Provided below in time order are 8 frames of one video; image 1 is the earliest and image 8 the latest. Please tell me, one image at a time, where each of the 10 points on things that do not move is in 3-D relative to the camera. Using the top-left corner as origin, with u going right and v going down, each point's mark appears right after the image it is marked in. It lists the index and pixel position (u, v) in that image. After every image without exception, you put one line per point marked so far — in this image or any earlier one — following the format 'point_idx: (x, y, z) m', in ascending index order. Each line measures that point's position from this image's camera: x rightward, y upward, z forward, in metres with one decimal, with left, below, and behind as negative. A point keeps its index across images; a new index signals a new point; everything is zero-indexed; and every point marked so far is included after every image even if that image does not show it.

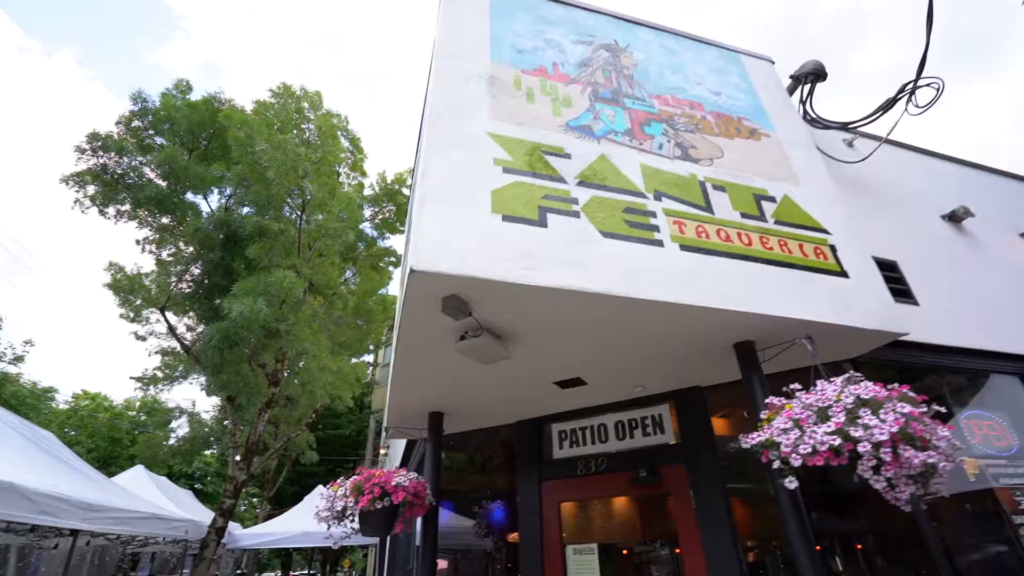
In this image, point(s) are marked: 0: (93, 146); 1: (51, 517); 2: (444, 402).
0: (-7.6, +2.5, +9.0) m
1: (-4.8, -2.4, +5.3) m
2: (-0.6, -1.0, +4.6) m
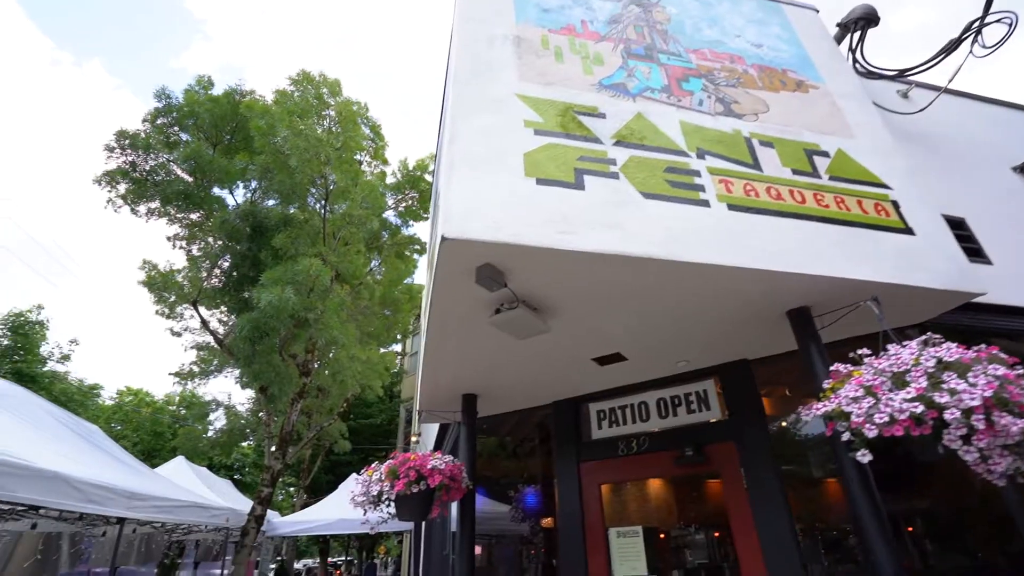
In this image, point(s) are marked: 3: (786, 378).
0: (-7.1, +2.6, +9.1) m
1: (-4.4, -2.3, +5.4) m
2: (-0.3, -0.8, +4.4) m
3: (+2.1, -0.8, +4.1) m
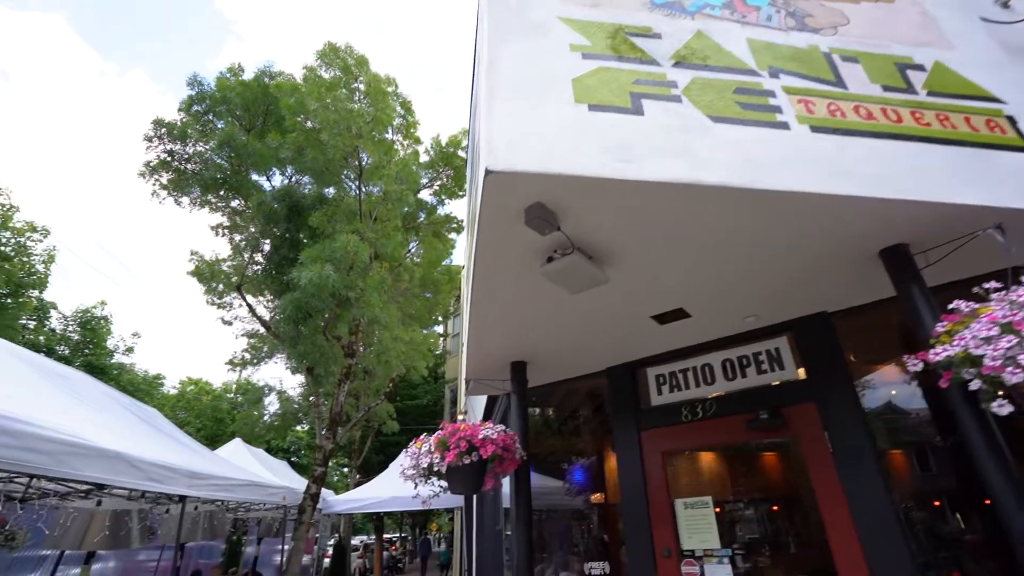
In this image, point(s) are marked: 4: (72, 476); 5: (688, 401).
0: (-6.5, +2.8, +9.2) m
1: (-3.8, -2.1, +5.4) m
2: (+0.1, -0.5, +4.2) m
3: (+2.5, -0.4, +3.7) m
4: (-3.7, -1.6, +4.3) m
5: (+1.5, -1.0, +4.2) m
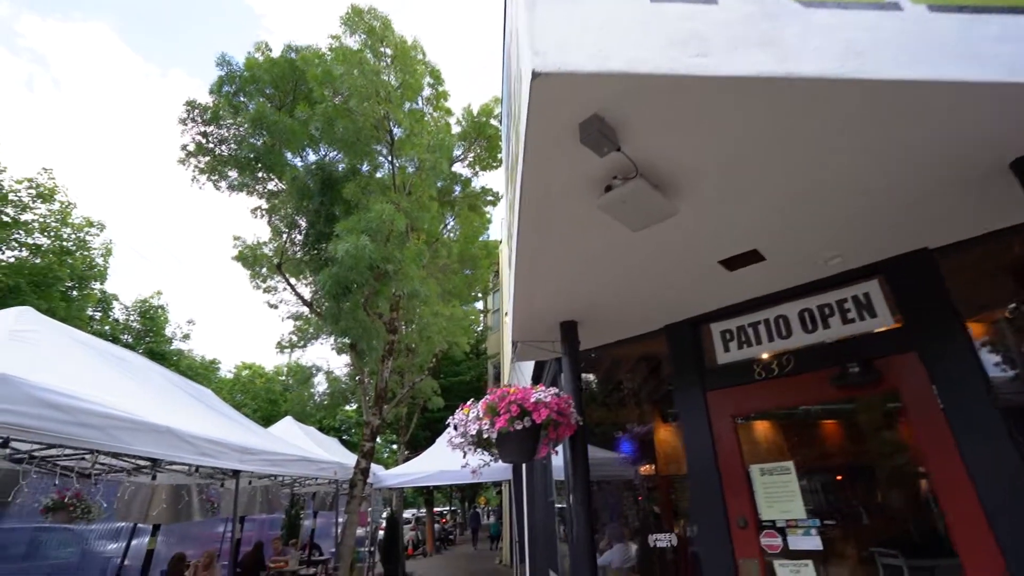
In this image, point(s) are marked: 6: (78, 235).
0: (-5.9, +3.2, +9.2) m
1: (-3.3, -1.9, +5.5) m
2: (+0.5, -0.1, +3.8) m
3: (+2.9, +0.1, +3.1) m
4: (-3.3, -1.4, +4.3) m
5: (+1.9, -0.5, +3.8) m
6: (-15.7, +1.9, +18.2) m
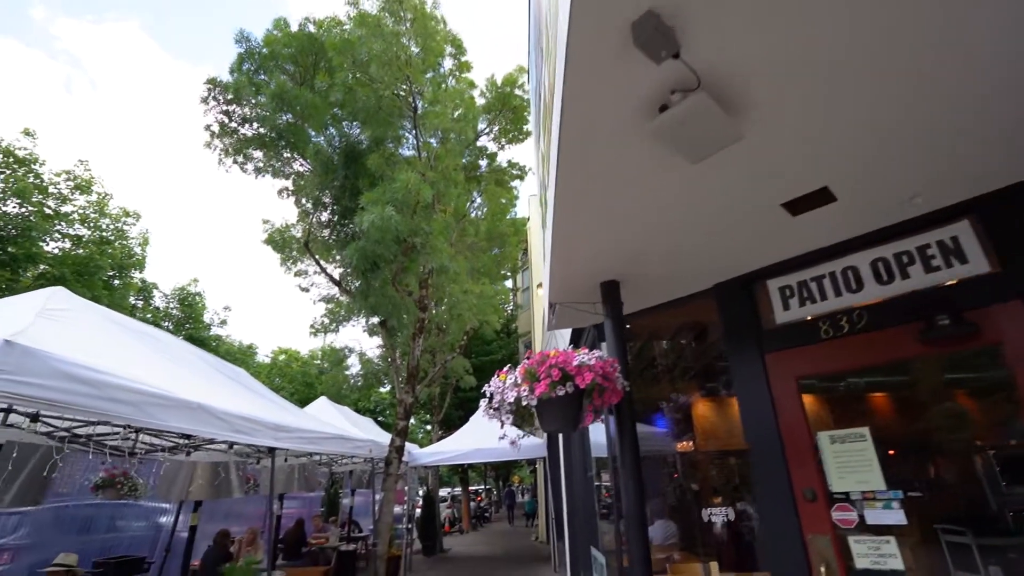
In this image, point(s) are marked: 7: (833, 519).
0: (-5.4, +3.5, +9.1) m
1: (-2.9, -1.6, +5.4) m
2: (+0.8, +0.2, +3.5) m
3: (+3.1, +0.4, +2.7) m
4: (-3.0, -1.2, +4.2) m
5: (+2.1, -0.2, +3.4) m
6: (-14.7, +2.3, +18.7) m
7: (+2.0, -1.4, +3.1) m
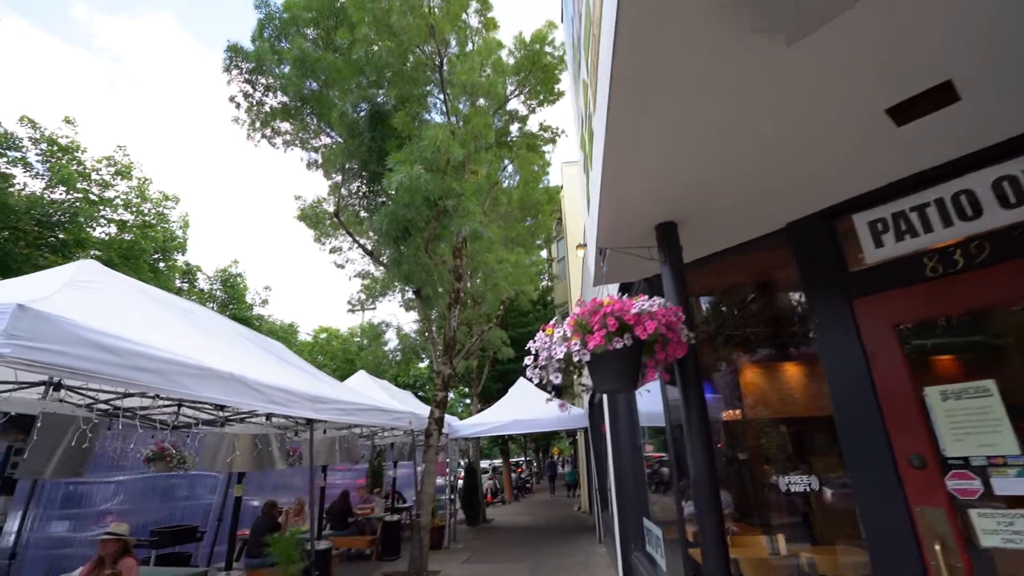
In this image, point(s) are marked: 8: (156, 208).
0: (-4.9, +4.0, +8.9) m
1: (-2.4, -1.2, +5.2) m
2: (+1.0, +0.6, +3.0) m
3: (+3.2, +0.8, +2.0) m
4: (-2.6, -0.9, +4.1) m
5: (+2.4, +0.2, +2.8) m
6: (-13.5, +3.0, +19.1) m
7: (+2.3, -1.1, +2.6) m
8: (-13.5, +3.1, +19.0) m
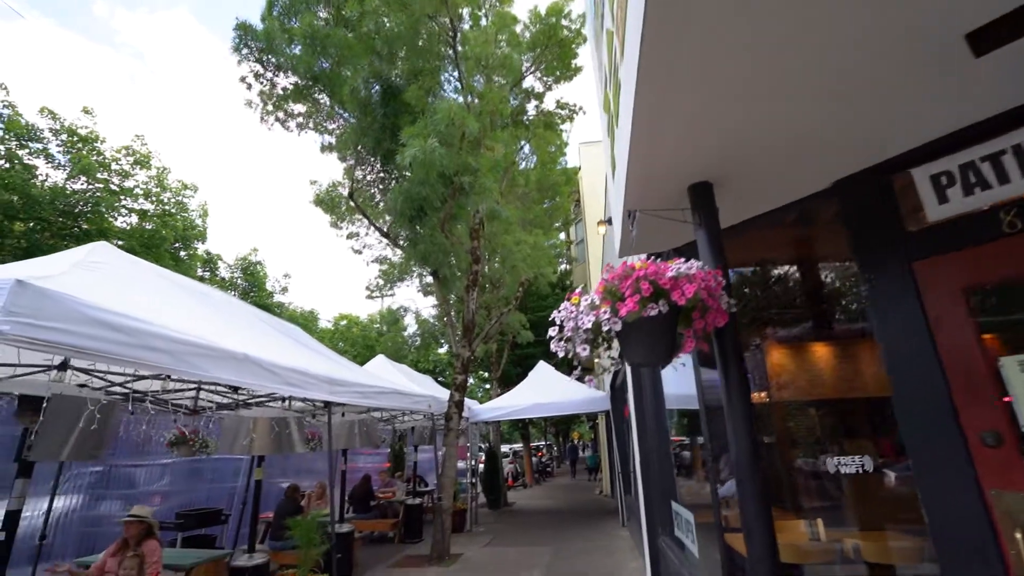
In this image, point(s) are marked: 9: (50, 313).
0: (-4.6, +4.2, +8.7) m
1: (-2.2, -1.0, +5.1) m
2: (+1.1, +0.8, +2.7) m
3: (+3.3, +1.0, +1.6) m
4: (-2.4, -0.7, +3.9) m
5: (+2.5, +0.4, +2.5) m
6: (-12.9, +3.4, +19.2) m
7: (+2.4, -0.8, +2.3) m
8: (-12.8, +3.5, +19.1) m
9: (-2.8, -0.2, +3.1) m
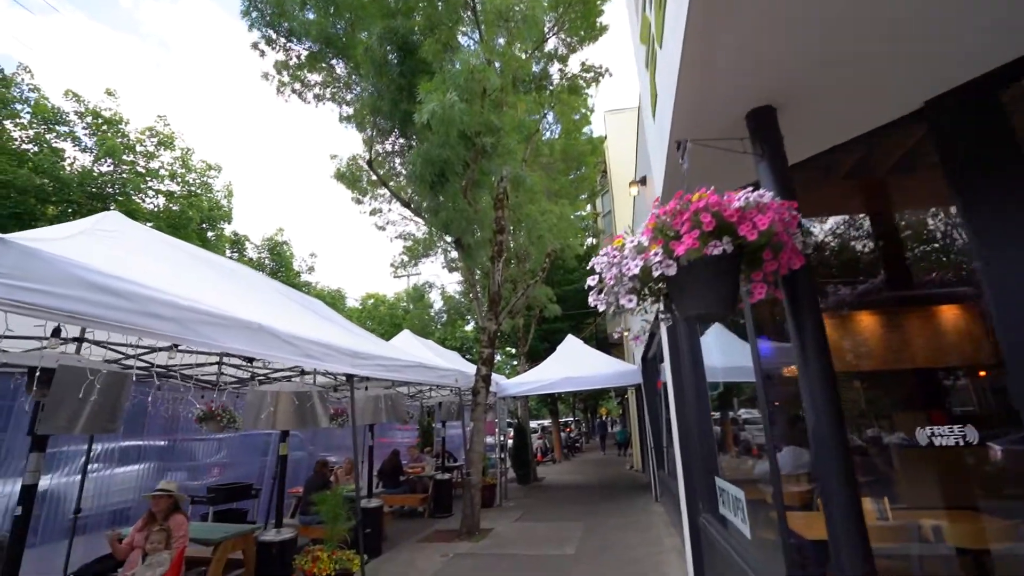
0: (-4.2, +4.7, +8.4) m
1: (-1.9, -0.7, +4.9) m
2: (+1.2, +1.0, +2.2) m
3: (+3.4, +1.3, +1.0) m
4: (-2.2, -0.4, +3.7) m
5: (+2.6, +0.7, +2.0) m
6: (-11.9, +4.2, +19.3) m
7: (+2.5, -0.6, +1.9) m
8: (-11.9, +4.2, +19.2) m
9: (-2.7, +0.1, +2.8) m
